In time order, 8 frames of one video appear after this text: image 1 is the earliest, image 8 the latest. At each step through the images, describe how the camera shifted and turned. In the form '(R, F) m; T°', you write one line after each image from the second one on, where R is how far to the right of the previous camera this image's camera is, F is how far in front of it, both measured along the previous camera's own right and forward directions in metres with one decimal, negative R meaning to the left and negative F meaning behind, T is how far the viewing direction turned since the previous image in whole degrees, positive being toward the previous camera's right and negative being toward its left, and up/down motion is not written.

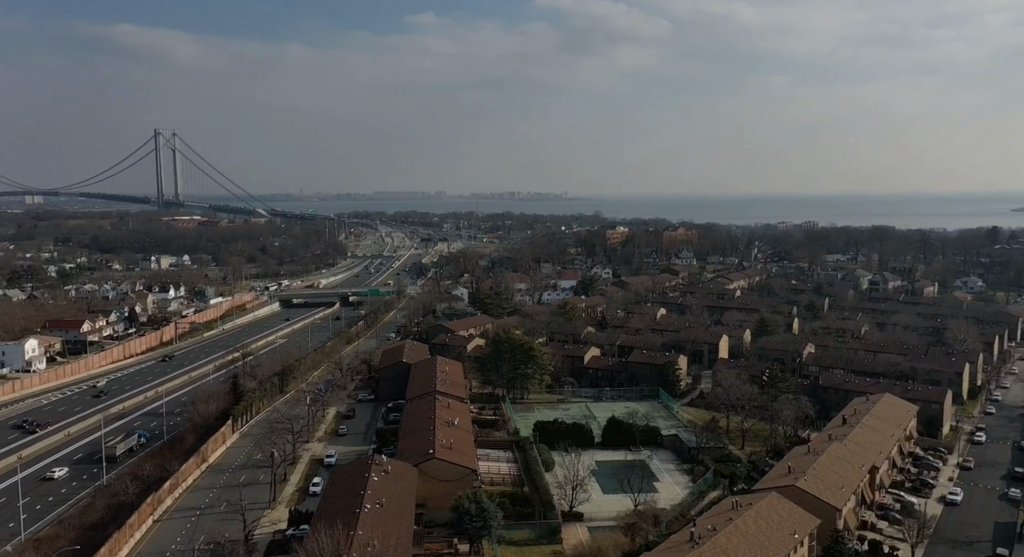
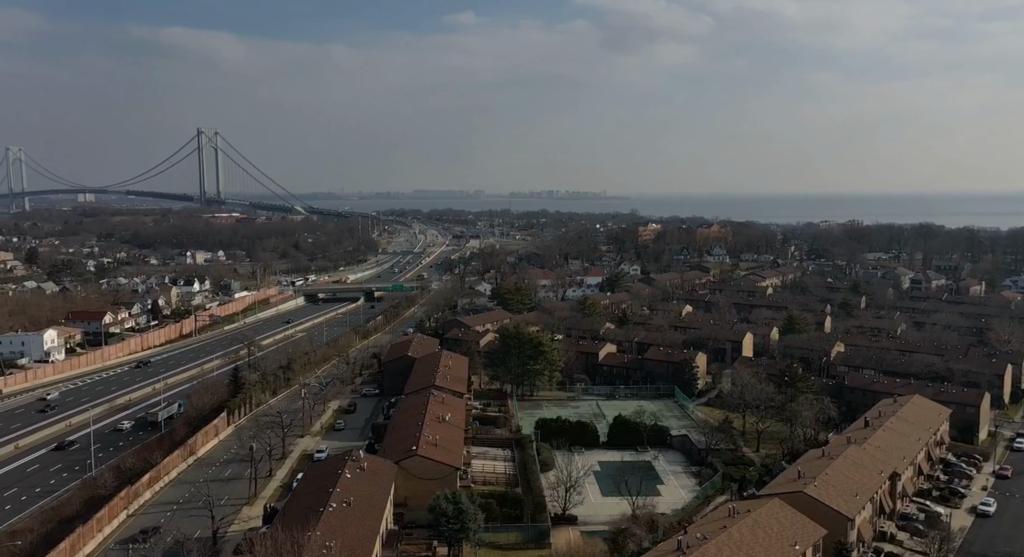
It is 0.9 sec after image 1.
(+1.2, +1.2) m; -3°
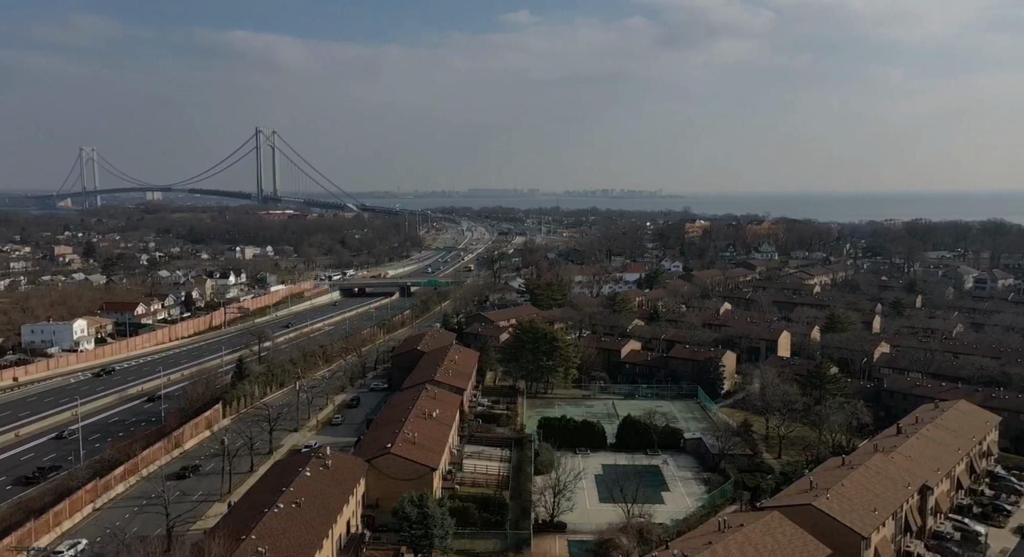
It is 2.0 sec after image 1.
(+1.6, +1.6) m; -4°
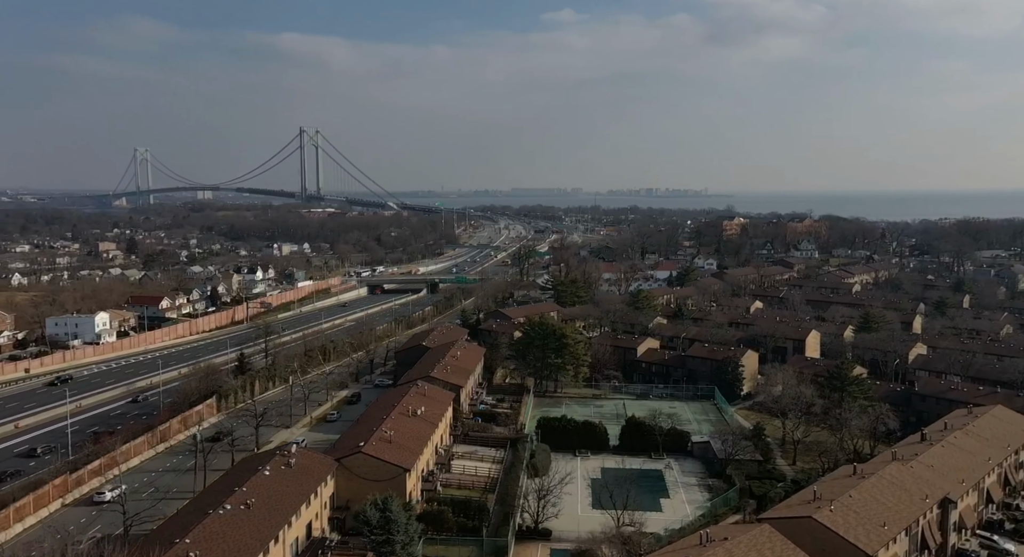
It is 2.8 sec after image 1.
(+1.3, +1.2) m; -3°
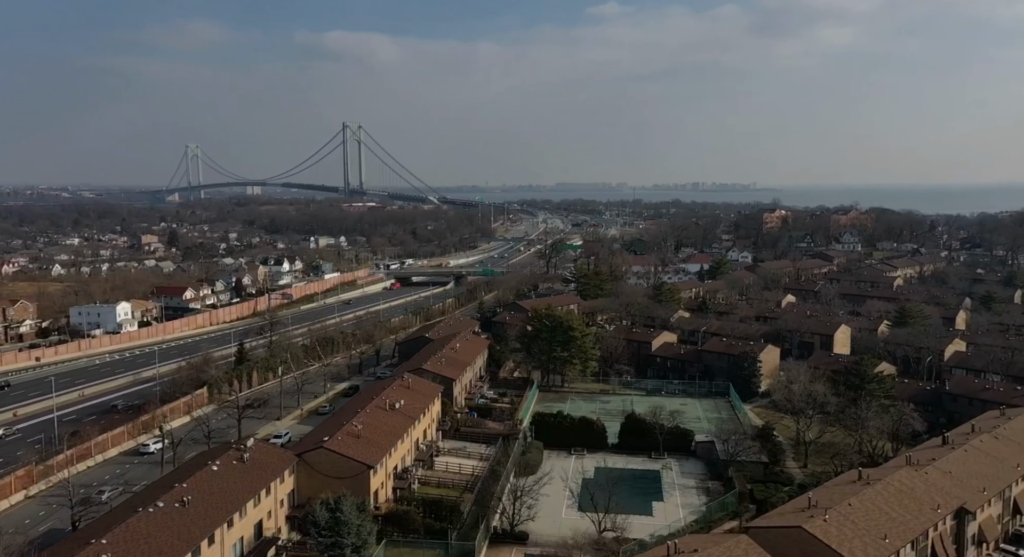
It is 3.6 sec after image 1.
(+1.4, +1.2) m; -3°
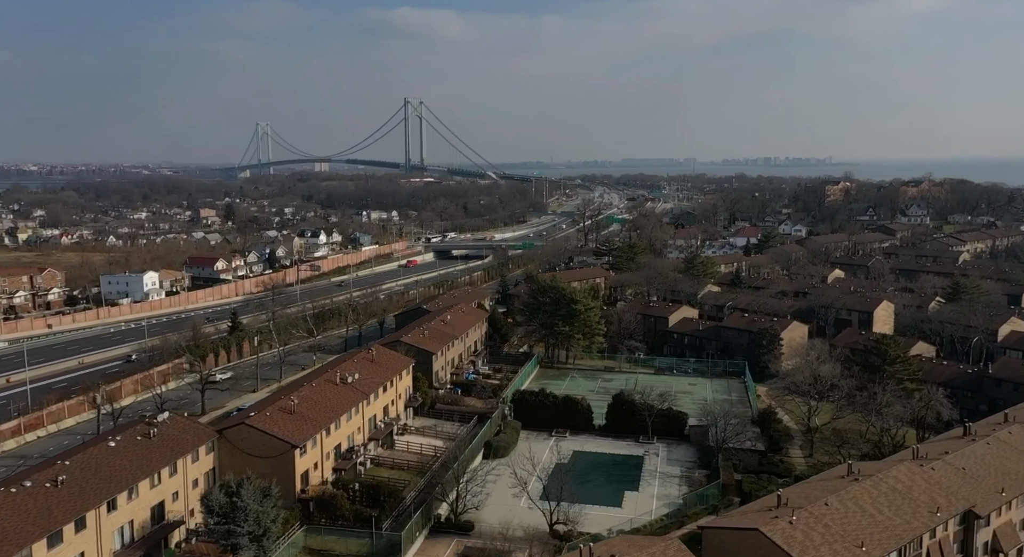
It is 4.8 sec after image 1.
(+2.1, +1.9) m; -5°
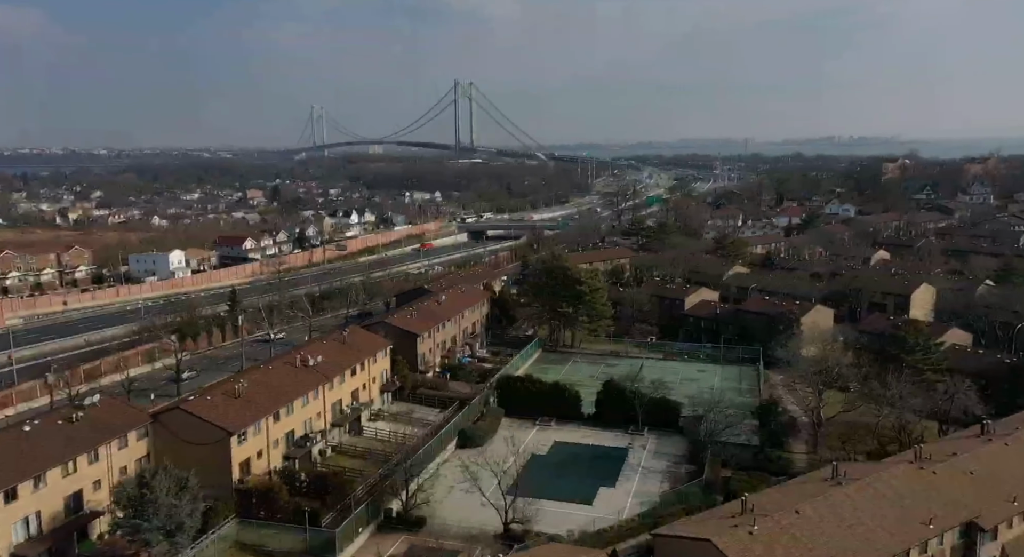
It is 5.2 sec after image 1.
(+1.6, +1.4) m; -4°
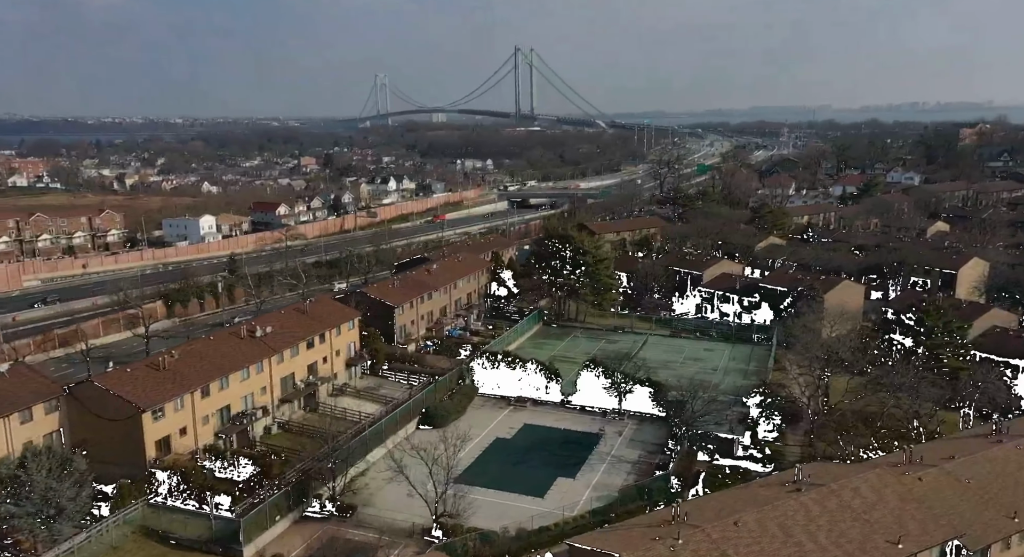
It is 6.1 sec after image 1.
(+1.8, +1.6) m; -5°
